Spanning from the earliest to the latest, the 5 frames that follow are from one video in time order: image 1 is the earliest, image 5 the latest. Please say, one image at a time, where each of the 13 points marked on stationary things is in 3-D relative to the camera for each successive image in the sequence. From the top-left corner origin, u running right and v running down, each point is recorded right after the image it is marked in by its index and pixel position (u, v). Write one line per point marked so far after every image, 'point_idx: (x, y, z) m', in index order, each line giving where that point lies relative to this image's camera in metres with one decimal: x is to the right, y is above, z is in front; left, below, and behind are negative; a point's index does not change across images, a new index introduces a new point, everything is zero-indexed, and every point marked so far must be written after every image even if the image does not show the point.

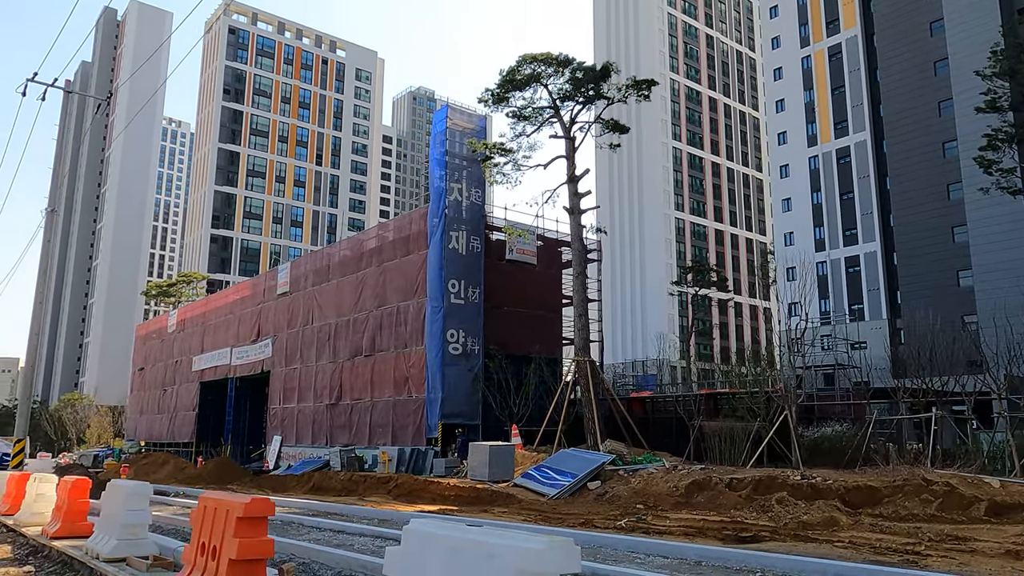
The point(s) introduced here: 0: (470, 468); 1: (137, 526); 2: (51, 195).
0: (-0.9, -3.9, +16.6) m
1: (-3.4, -2.2, +7.0) m
2: (-11.7, +2.4, +19.4) m
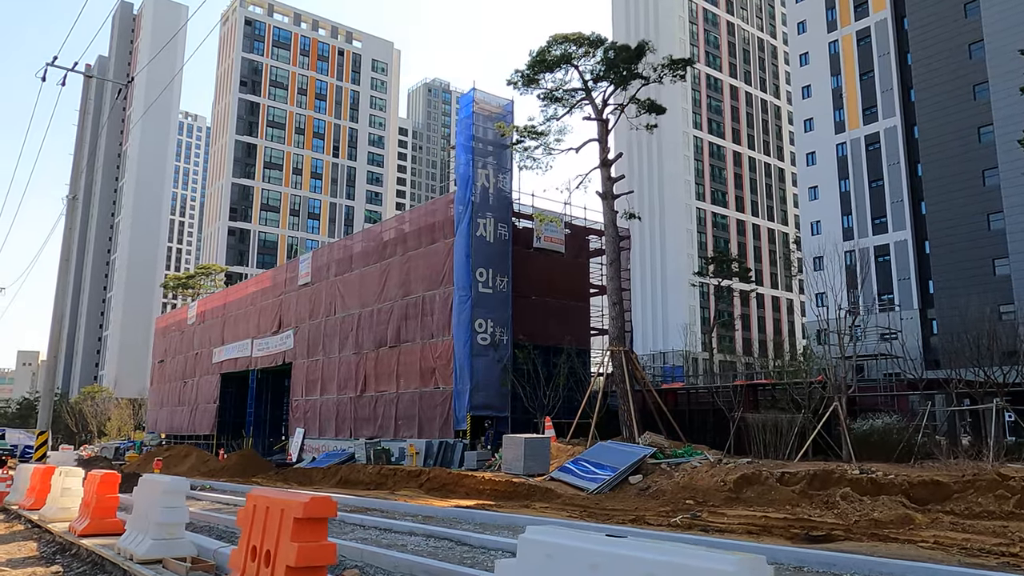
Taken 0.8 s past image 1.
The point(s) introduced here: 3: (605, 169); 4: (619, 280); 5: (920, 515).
0: (-0.1, -3.6, +16.1) m
1: (-2.9, -2.0, +6.4) m
2: (-10.9, +2.6, +19.0) m
3: (+2.4, +3.0, +19.5) m
4: (+2.7, +0.2, +19.4) m
5: (+5.0, -2.8, +9.5) m
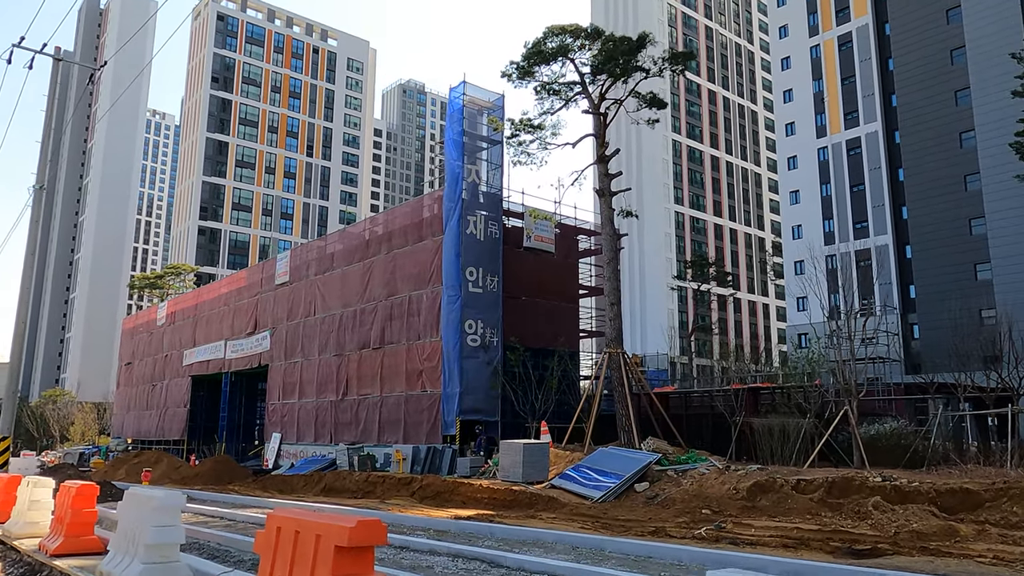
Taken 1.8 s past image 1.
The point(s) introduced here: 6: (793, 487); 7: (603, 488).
0: (-0.2, -3.6, +15.3) m
1: (-2.5, -1.9, +5.6) m
2: (-11.0, +2.7, +17.9) m
3: (+2.2, +3.0, +18.9) m
4: (+2.5, +0.2, +18.8) m
5: (+5.2, -2.8, +8.9) m
6: (+4.5, -3.1, +12.1) m
7: (+1.6, -3.5, +13.5) m
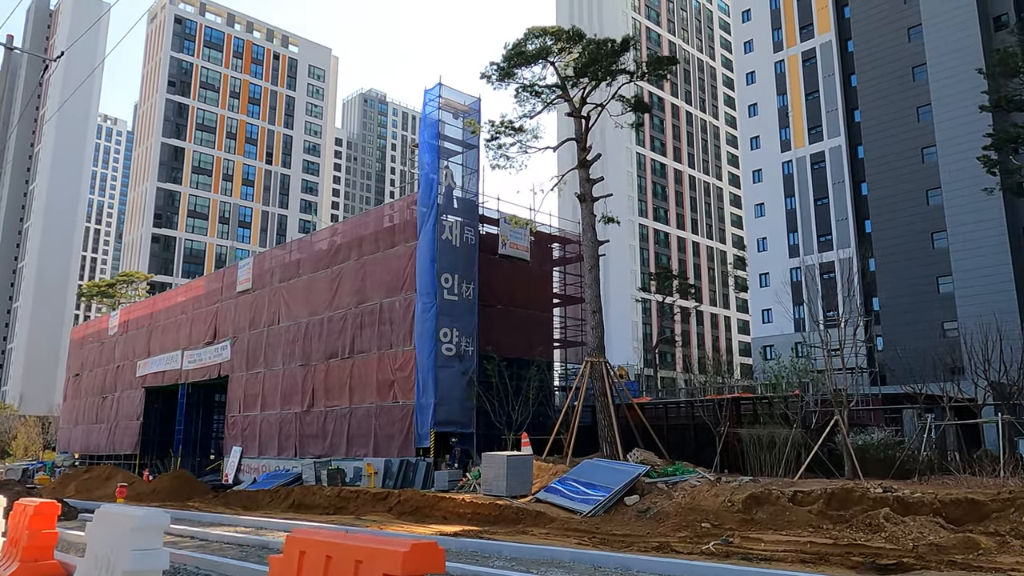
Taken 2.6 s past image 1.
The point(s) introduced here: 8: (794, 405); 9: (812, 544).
0: (-0.5, -3.7, +14.7) m
1: (-2.3, -1.8, +4.9) m
2: (-11.5, +2.7, +16.7) m
3: (+1.7, +2.9, +18.5) m
4: (+2.0, 0.0, +18.3) m
5: (+5.2, -2.8, +8.6) m
6: (+4.3, -3.2, +11.7) m
7: (+1.4, -3.6, +12.9) m
8: (+6.1, -2.5, +16.5) m
9: (+3.5, -3.0, +9.0) m
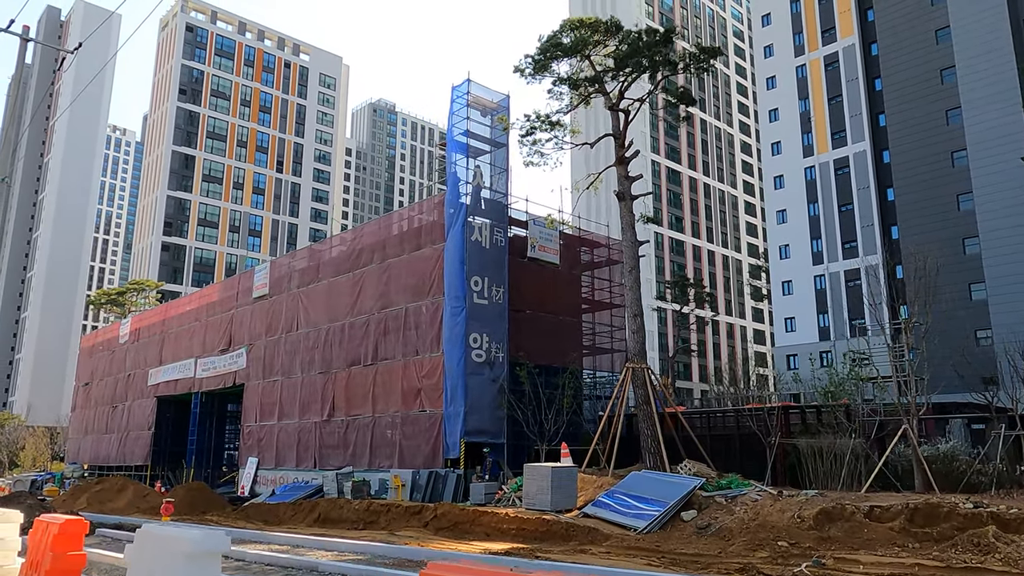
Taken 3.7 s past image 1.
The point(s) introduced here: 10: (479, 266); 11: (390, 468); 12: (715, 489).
0: (+0.2, -3.7, +13.7) m
1: (-1.6, -1.7, +4.0) m
2: (-10.7, +2.6, +16.0) m
3: (+2.5, +2.8, +17.7) m
4: (+2.8, 0.0, +17.4) m
5: (+6.0, -2.7, +7.6) m
6: (+5.1, -3.2, +10.8) m
7: (+2.1, -3.6, +12.0) m
8: (+6.8, -2.5, +15.6) m
9: (+4.2, -2.9, +8.1) m
10: (-0.9, +0.6, +19.6) m
11: (-3.2, -4.7, +19.8) m
12: (+3.5, -3.5, +13.4) m
